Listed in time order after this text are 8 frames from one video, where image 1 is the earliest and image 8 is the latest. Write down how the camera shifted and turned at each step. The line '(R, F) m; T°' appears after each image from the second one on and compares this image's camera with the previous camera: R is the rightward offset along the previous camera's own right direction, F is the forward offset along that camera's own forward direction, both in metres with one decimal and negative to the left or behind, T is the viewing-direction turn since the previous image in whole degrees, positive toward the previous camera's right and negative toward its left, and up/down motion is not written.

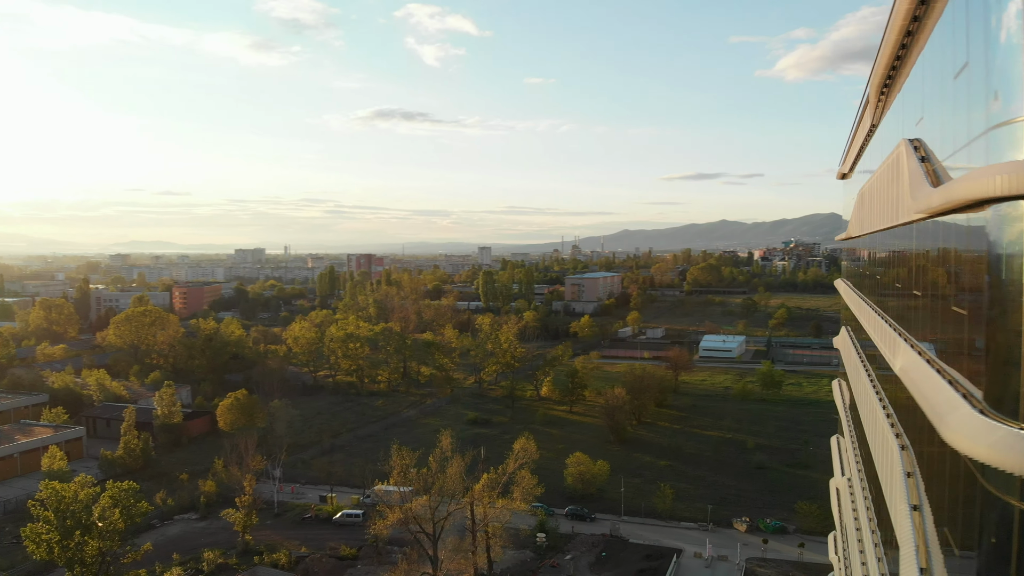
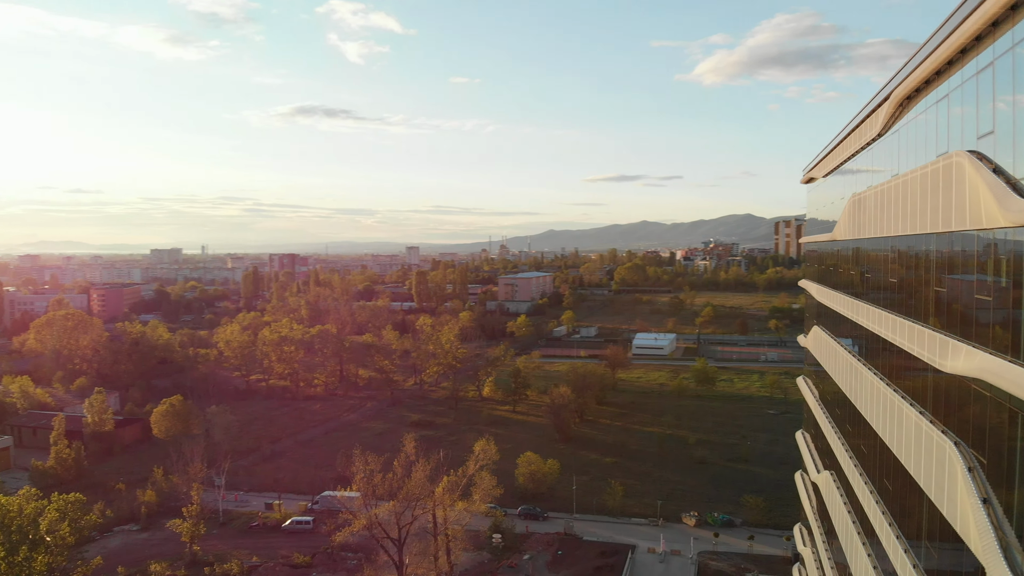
(-1.2, +0.1) m; +5°
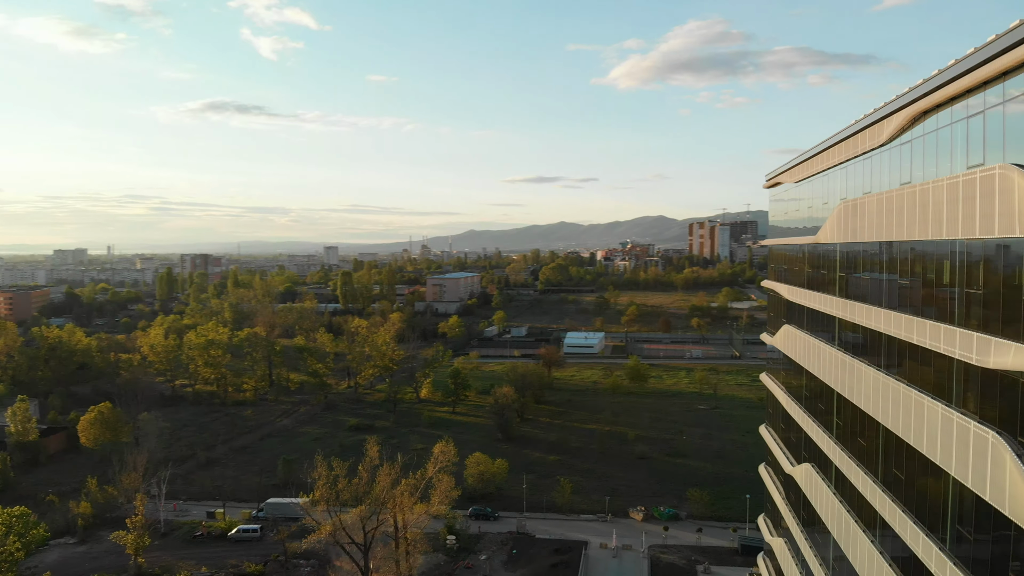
(-1.3, -0.1) m; +6°
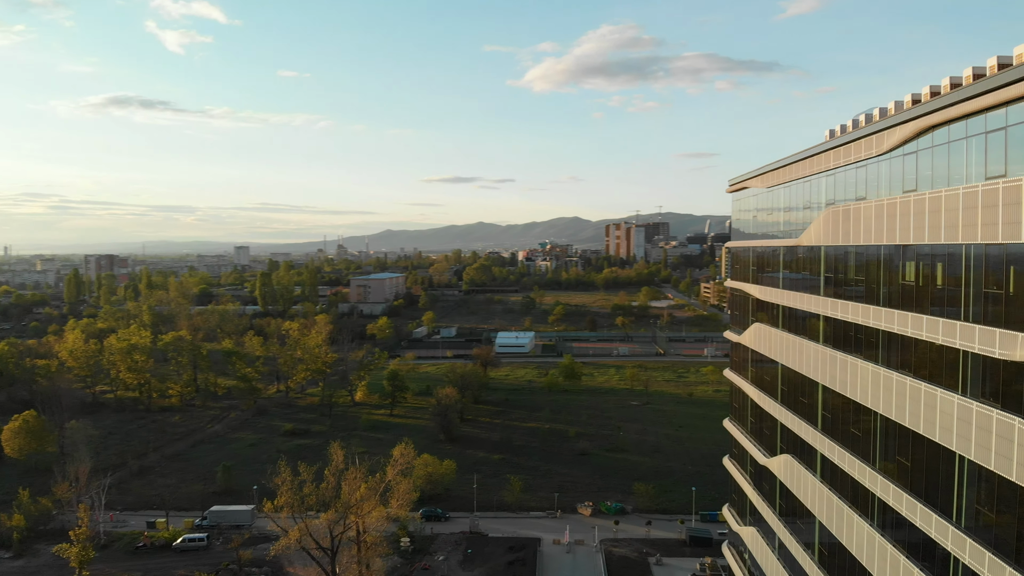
(-1.4, -0.2) m; +6°
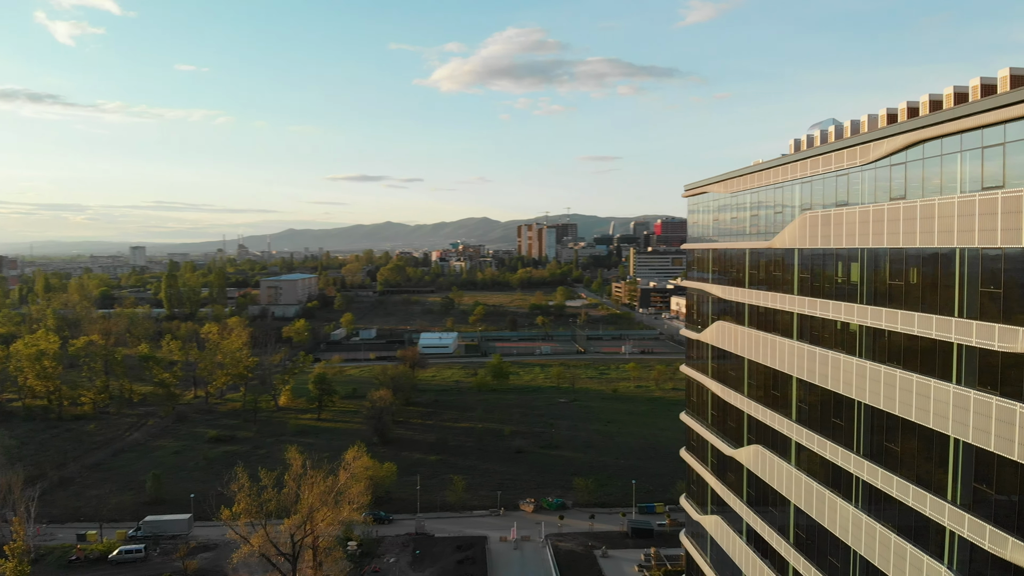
(-1.5, -0.3) m; +6°
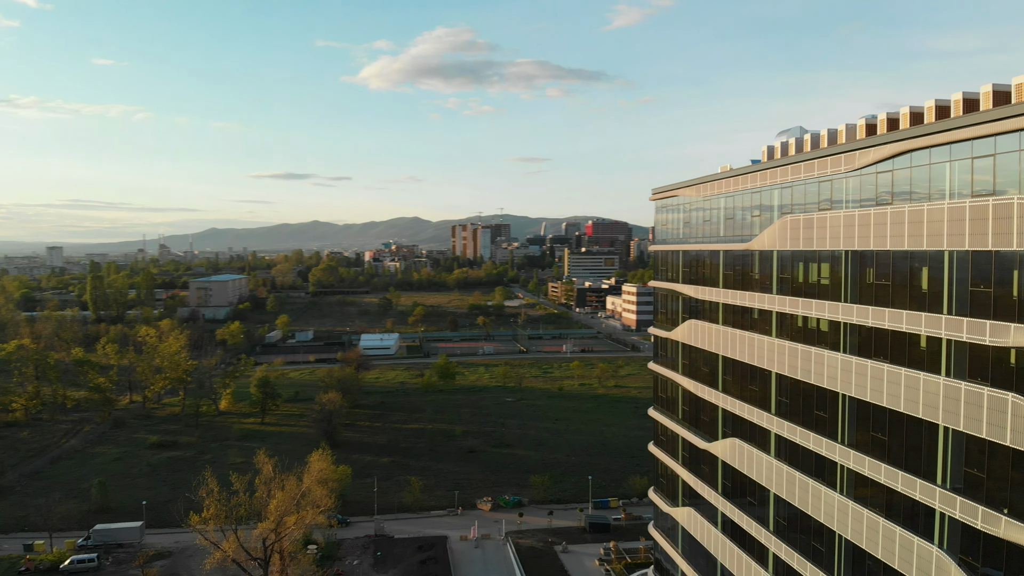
(-1.1, -0.3) m; +5°
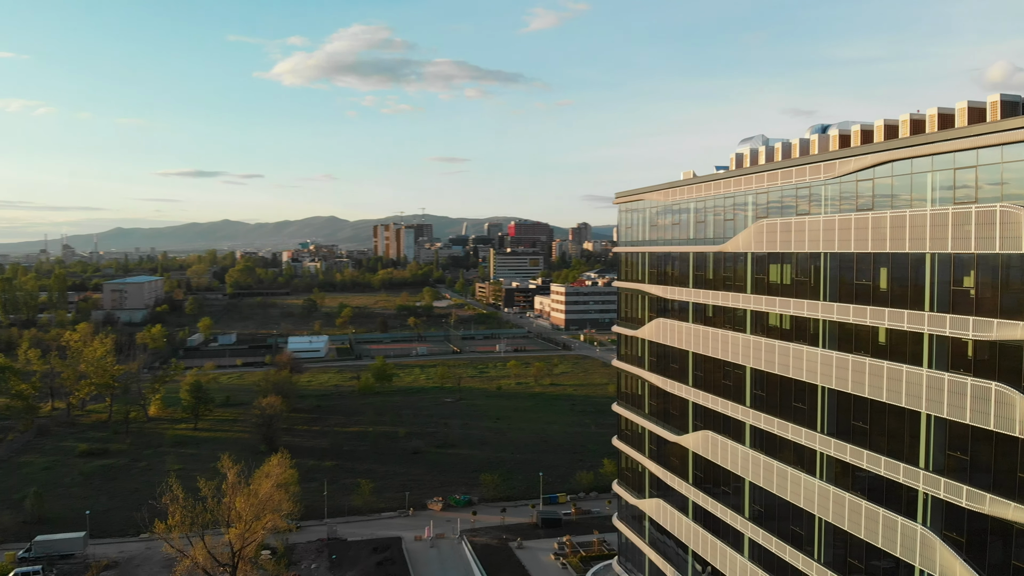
(-1.3, -0.4) m; +6°
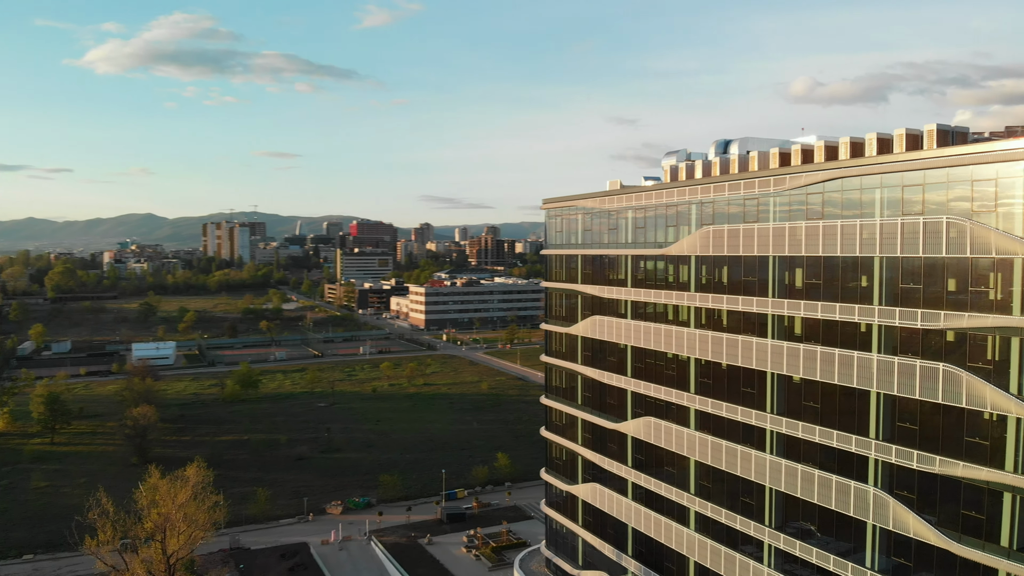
(-2.7, -0.7) m; +11°
